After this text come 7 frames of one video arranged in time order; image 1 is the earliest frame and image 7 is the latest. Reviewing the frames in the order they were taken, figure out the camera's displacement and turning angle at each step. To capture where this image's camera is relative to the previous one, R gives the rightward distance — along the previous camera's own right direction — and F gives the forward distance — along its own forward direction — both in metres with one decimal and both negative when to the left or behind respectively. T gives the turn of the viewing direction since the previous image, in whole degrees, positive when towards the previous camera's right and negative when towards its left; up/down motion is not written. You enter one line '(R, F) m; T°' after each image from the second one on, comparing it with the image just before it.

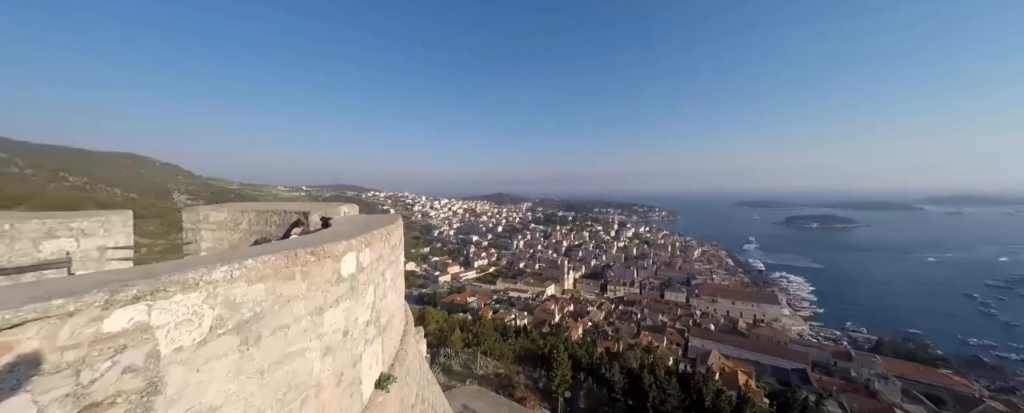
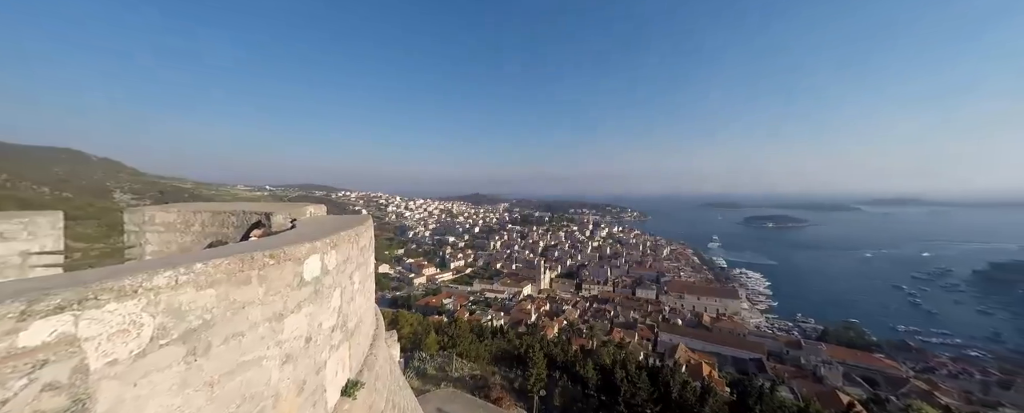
(+0.1, 0.0) m; +5°
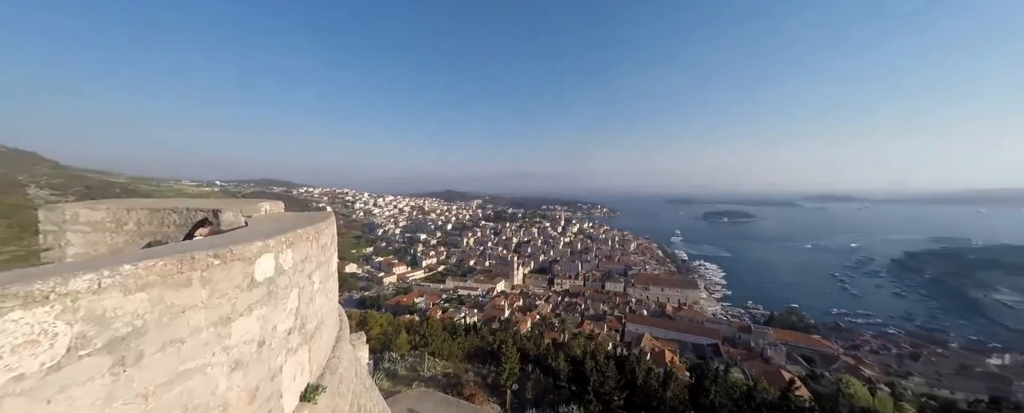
(+0.1, 0.0) m; +5°
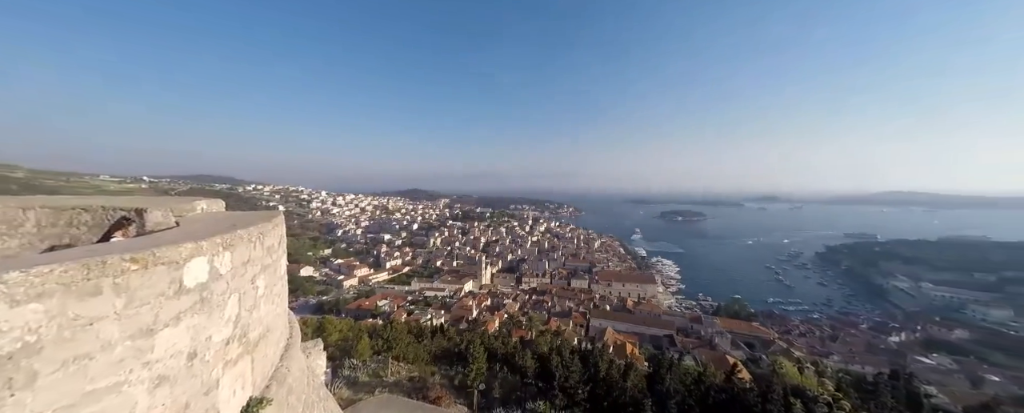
(+0.1, 0.0) m; +6°
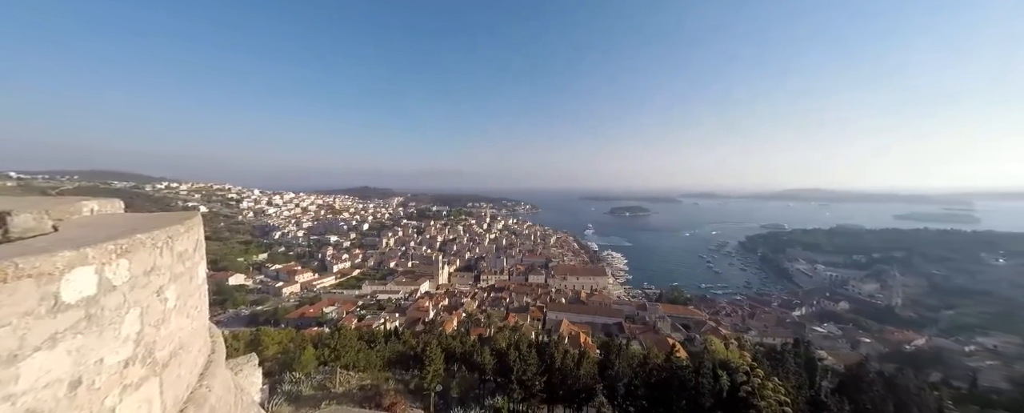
(+0.2, 0.0) m; +8°
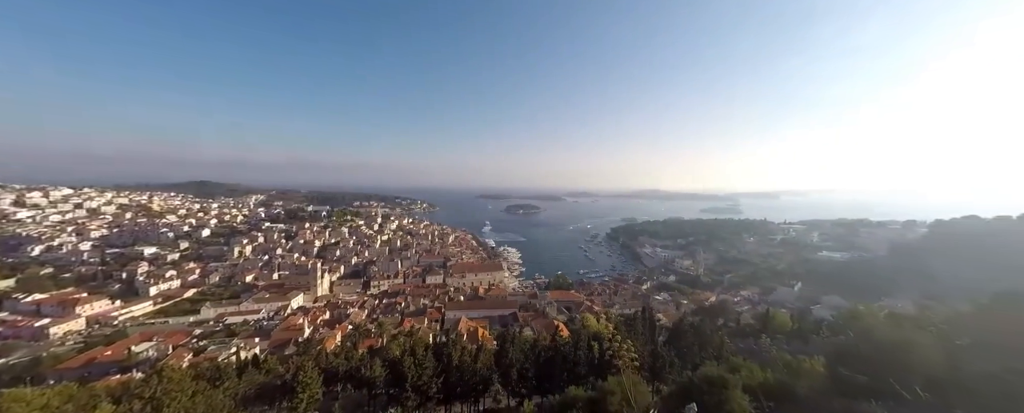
(+0.7, +1.0) m; +19°
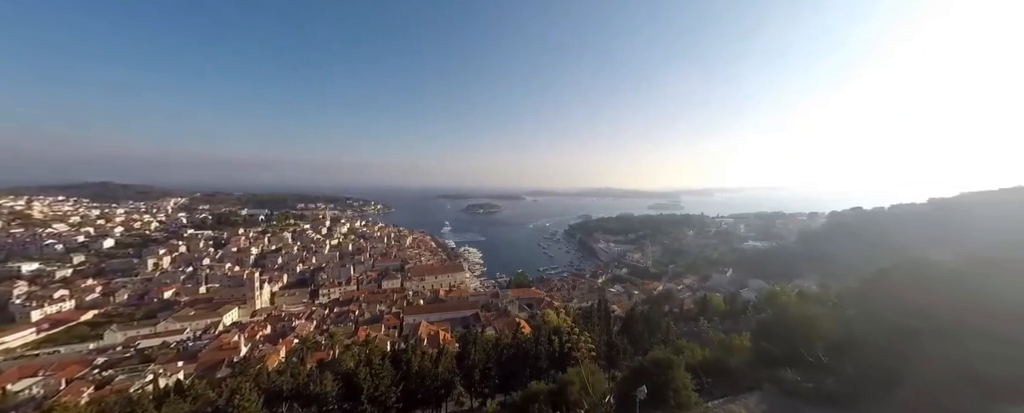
(+0.1, +1.2) m; +7°
